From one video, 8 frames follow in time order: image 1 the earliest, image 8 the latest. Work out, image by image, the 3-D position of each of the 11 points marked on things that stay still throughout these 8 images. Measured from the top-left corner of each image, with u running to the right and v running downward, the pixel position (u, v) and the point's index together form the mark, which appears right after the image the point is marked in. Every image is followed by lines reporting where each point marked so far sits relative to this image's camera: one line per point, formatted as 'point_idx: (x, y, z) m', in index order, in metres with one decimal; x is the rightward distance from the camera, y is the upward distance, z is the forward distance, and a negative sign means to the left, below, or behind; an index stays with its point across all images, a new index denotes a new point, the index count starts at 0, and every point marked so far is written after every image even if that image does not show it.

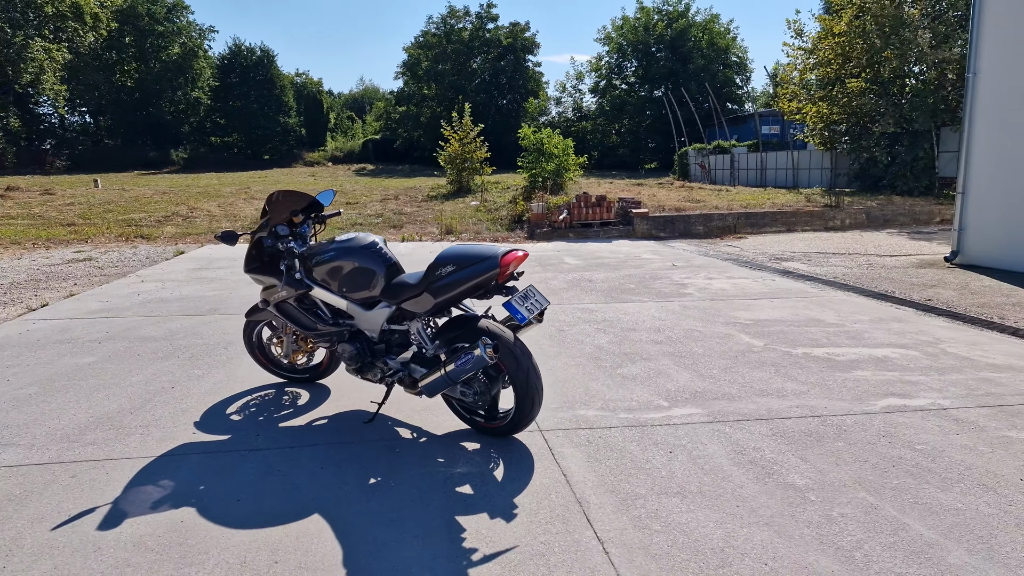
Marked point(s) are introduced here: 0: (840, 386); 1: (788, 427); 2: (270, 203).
0: (+2.4, -0.7, +4.9) m
1: (+1.7, -0.8, +4.1) m
2: (-1.5, +0.5, +4.4) m
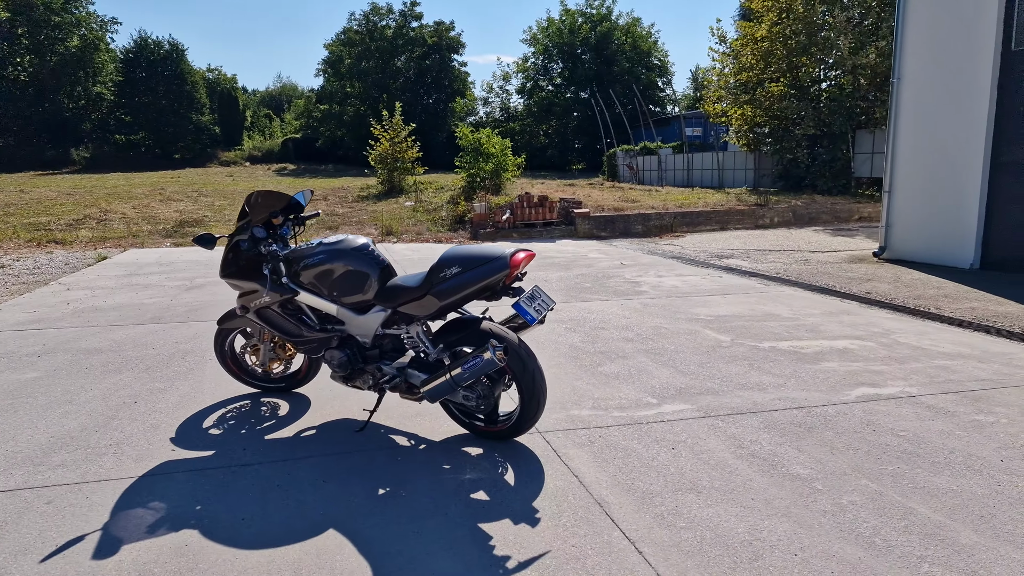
0: (+2.3, -0.7, +5.1) m
1: (+1.6, -0.8, +4.2) m
2: (-1.6, +0.5, +4.1) m
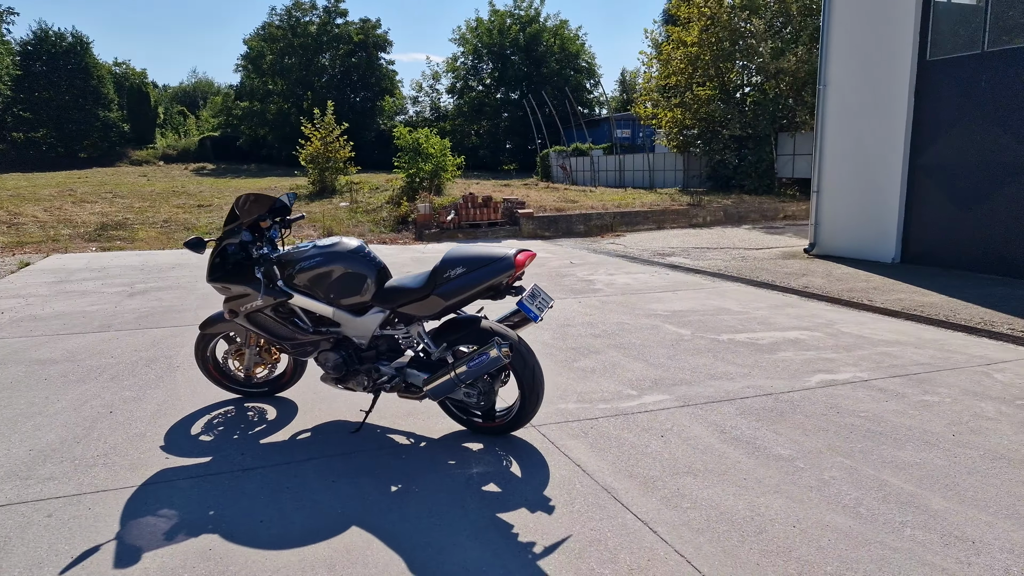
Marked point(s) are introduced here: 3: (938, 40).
0: (+2.1, -0.6, +5.4) m
1: (+1.6, -0.8, +4.5) m
2: (-1.7, +0.5, +4.1) m
3: (+6.2, +3.6, +9.8) m
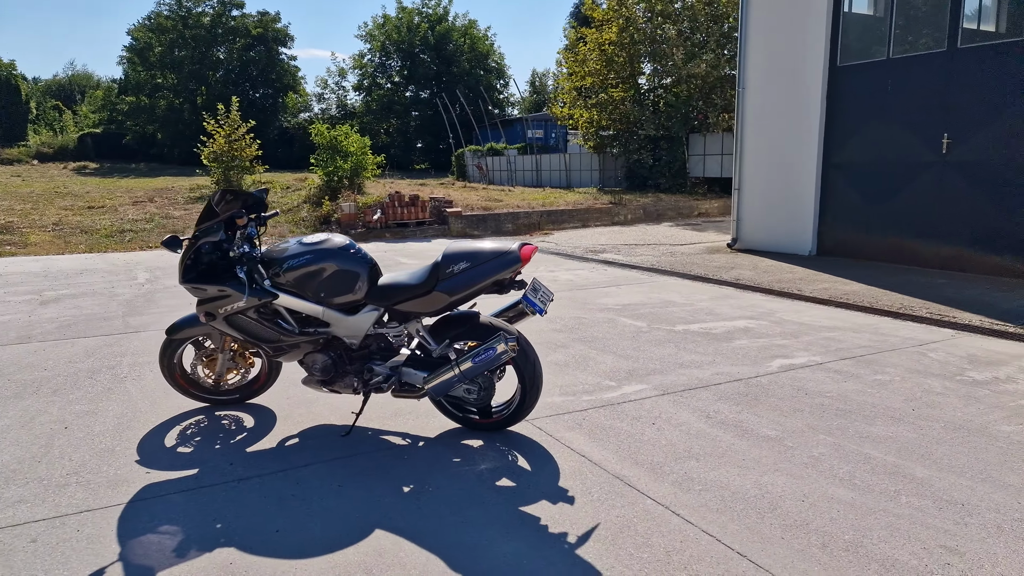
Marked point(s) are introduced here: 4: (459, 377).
0: (+1.9, -0.5, +5.7) m
1: (+1.5, -0.7, +4.7) m
2: (-1.7, +0.5, +3.9) m
3: (+5.2, +3.8, +10.6) m
4: (-0.3, -0.5, +3.6) m
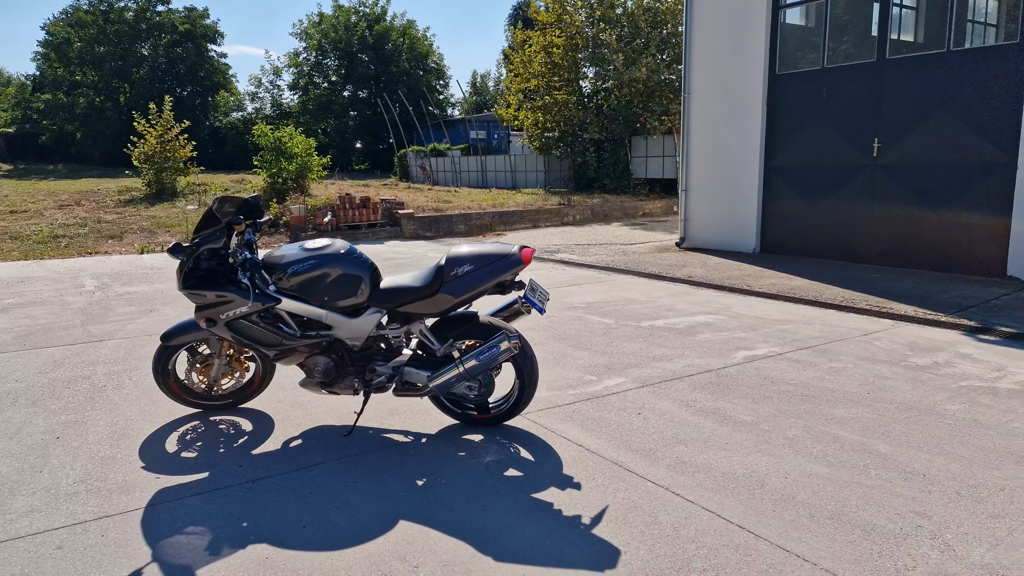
0: (+1.7, -0.5, +6.1) m
1: (+1.4, -0.7, +5.0) m
2: (-1.7, +0.4, +3.9) m
3: (+4.5, +3.8, +11.2) m
4: (-0.3, -0.5, +3.8) m
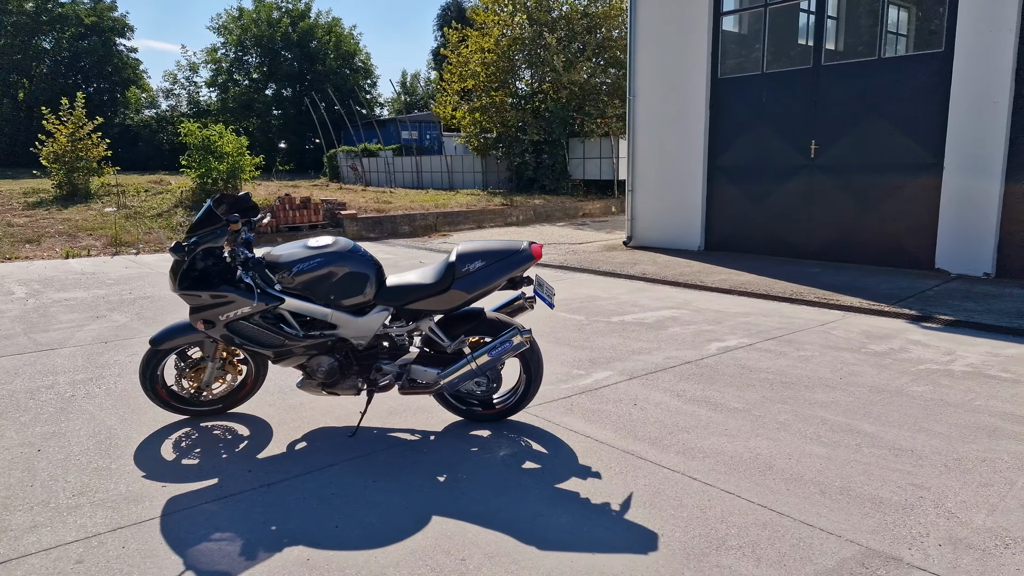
0: (+1.5, -0.5, +6.3) m
1: (+1.3, -0.6, +5.2) m
2: (-1.7, +0.4, +3.8) m
3: (+3.7, +3.9, +11.7) m
4: (-0.2, -0.5, +3.8) m
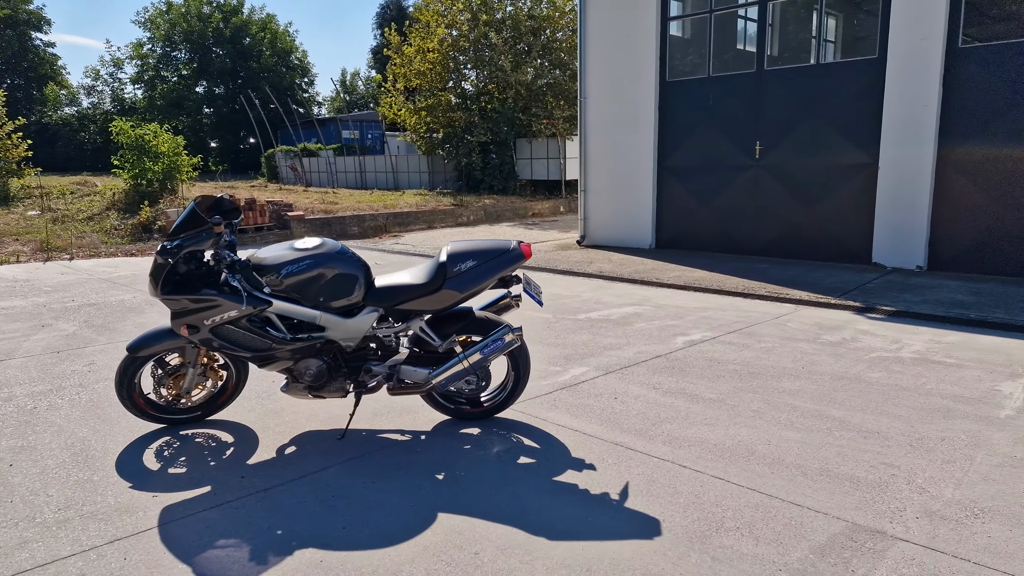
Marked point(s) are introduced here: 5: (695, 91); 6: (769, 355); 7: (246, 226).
0: (+1.2, -0.4, +6.5) m
1: (+1.1, -0.6, +5.4) m
2: (-1.8, +0.4, +3.7) m
3: (+2.9, +4.0, +12.1) m
4: (-0.3, -0.5, +3.9) m
5: (+3.2, +3.4, +11.8) m
6: (+2.1, -0.6, +5.7) m
7: (-6.1, +1.4, +15.6) m
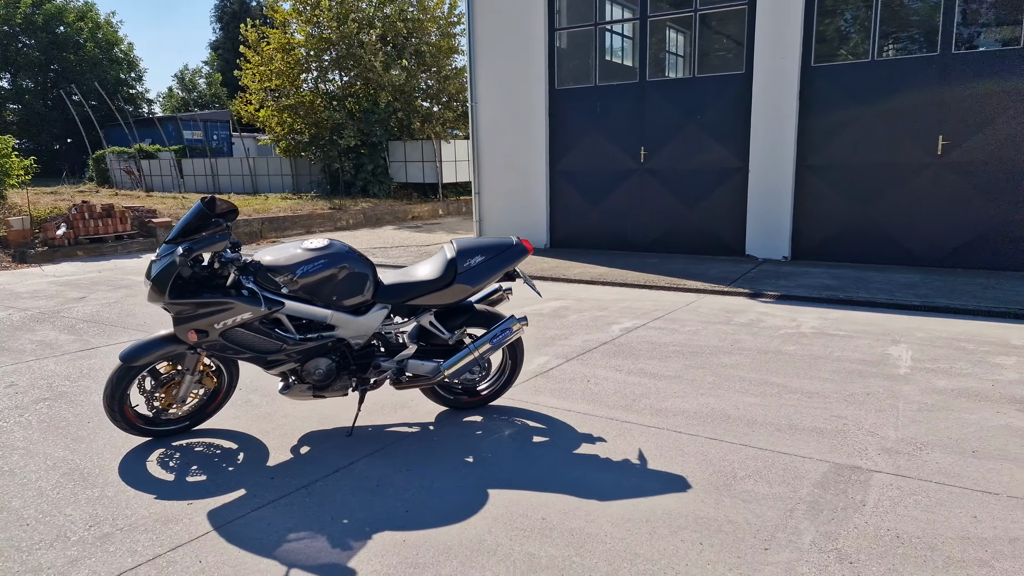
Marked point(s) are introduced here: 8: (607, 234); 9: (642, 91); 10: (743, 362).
0: (+0.7, -0.4, +6.9) m
1: (+0.8, -0.5, +5.9) m
2: (-1.7, +0.4, +3.6) m
3: (+0.9, +4.1, +12.8) m
4: (-0.2, -0.4, +4.1) m
5: (+1.3, +3.5, +12.6) m
6: (+1.7, -0.5, +6.4) m
7: (-8.5, +1.1, +14.3) m
8: (+1.8, +1.0, +12.8) m
9: (+2.3, +3.5, +12.0) m
10: (+1.9, -0.6, +5.5) m
